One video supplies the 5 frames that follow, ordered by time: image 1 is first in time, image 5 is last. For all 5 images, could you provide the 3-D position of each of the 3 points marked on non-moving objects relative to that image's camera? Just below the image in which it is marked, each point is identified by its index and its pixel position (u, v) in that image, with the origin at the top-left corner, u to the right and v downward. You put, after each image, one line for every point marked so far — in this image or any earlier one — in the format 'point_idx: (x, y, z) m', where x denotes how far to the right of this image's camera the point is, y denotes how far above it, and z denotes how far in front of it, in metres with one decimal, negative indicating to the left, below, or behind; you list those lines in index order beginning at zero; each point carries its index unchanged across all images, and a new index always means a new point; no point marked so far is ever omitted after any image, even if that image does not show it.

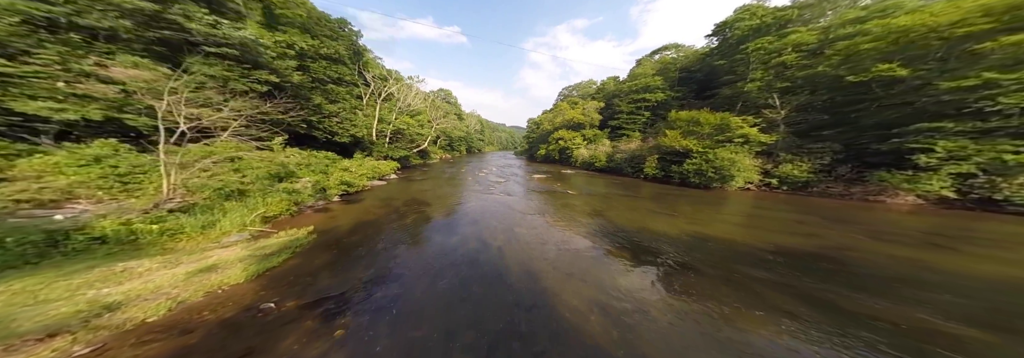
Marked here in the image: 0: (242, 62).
0: (-12.1, +5.2, +9.0) m
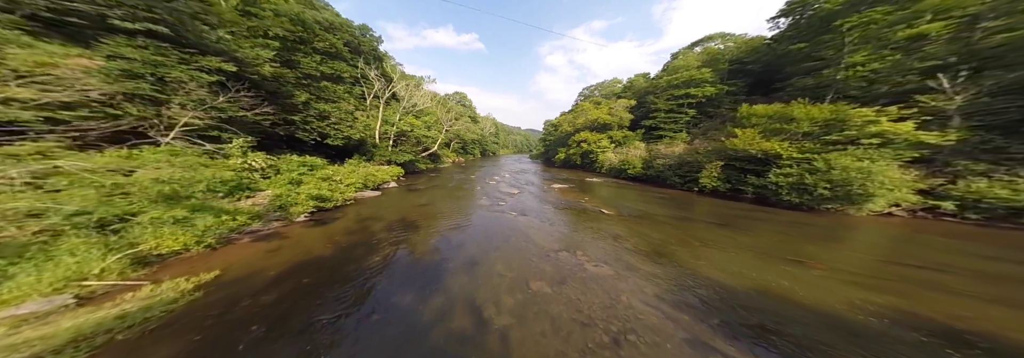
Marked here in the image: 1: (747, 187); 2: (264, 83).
0: (-11.5, +4.8, +7.3) m
1: (+14.3, -0.5, +12.5) m
2: (-11.7, +4.5, +9.6) m
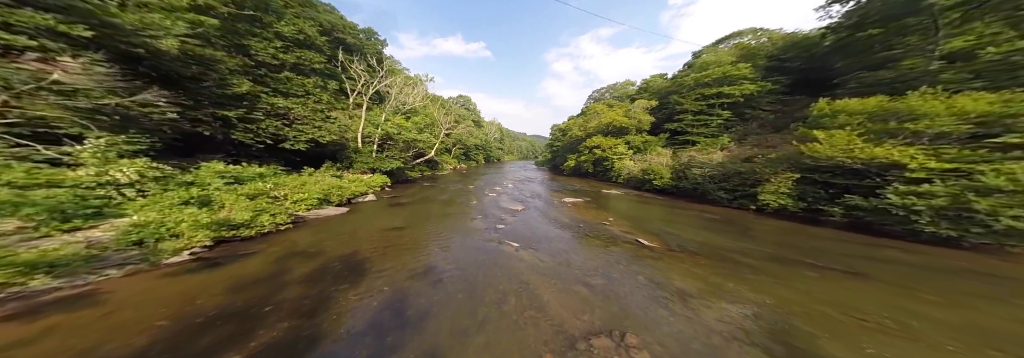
0: (-11.5, +4.4, +5.0) m
1: (+14.4, -1.3, +9.2) m
2: (-11.6, +4.0, +7.3) m
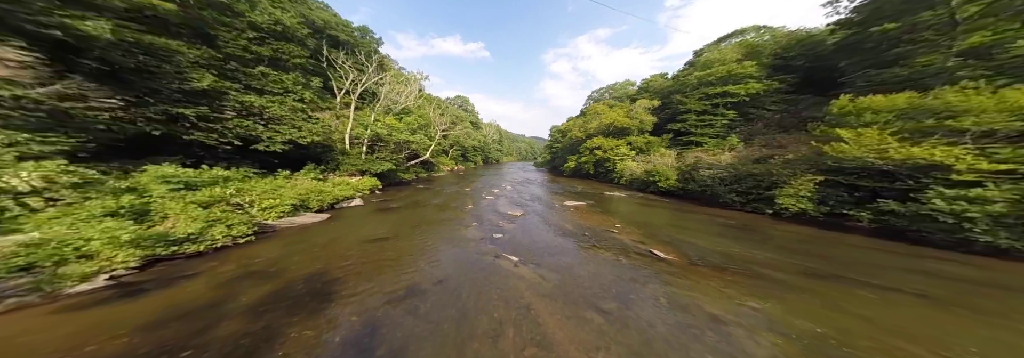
0: (-11.5, +4.3, +4.0) m
1: (+14.4, -1.4, +8.4) m
2: (-11.7, +3.9, +6.3) m
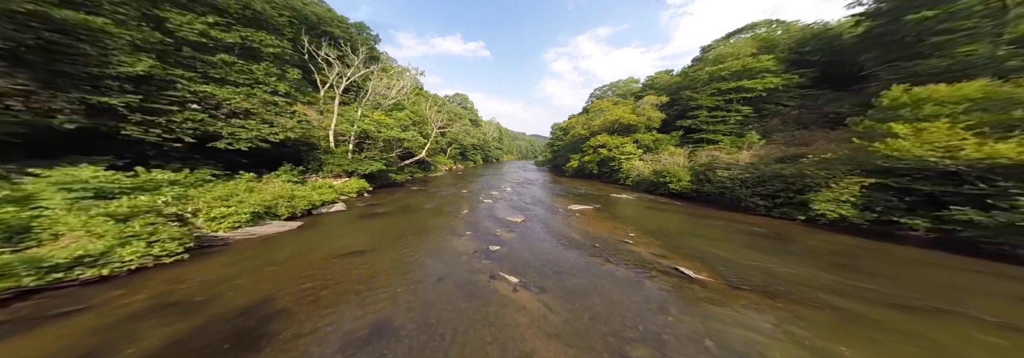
0: (-11.6, +4.1, +2.9) m
1: (+14.3, -1.5, +7.2) m
2: (-11.8, +3.7, +5.2) m
